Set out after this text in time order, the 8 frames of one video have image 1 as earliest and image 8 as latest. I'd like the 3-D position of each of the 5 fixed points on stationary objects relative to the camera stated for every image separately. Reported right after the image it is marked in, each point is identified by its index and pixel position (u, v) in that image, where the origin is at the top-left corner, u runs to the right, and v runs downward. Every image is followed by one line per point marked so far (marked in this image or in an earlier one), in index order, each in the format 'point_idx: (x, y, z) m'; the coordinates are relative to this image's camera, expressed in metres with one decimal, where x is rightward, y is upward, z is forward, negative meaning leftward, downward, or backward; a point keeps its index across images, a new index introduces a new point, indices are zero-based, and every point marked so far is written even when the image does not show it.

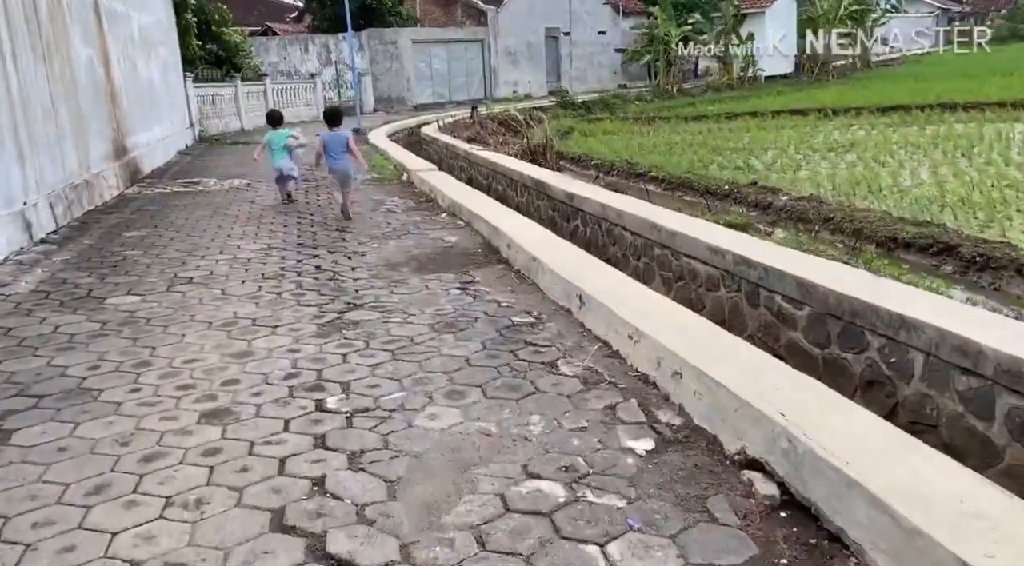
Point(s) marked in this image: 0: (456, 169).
0: (-0.9, +1.8, +14.7) m
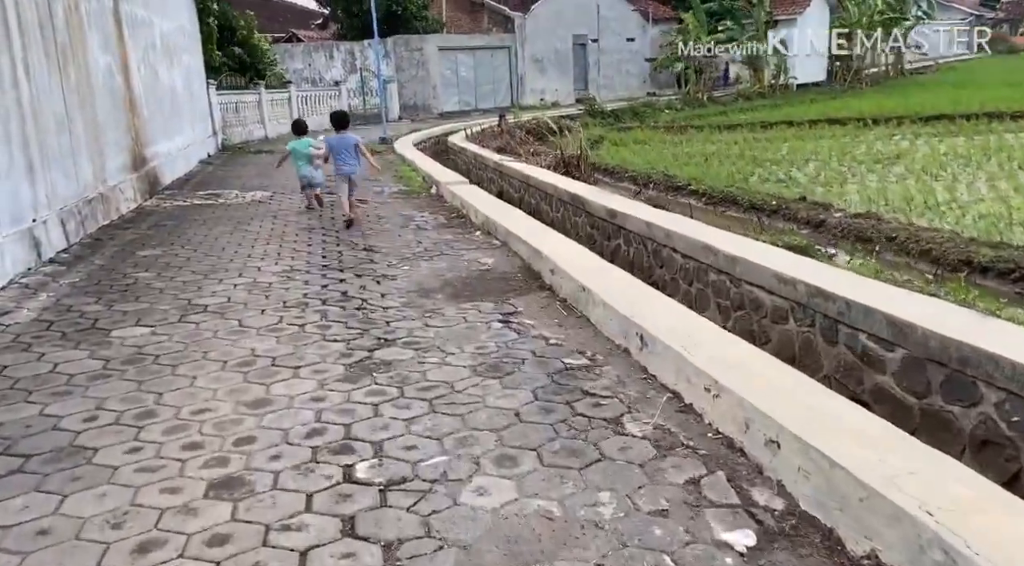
0: (-0.4, +1.6, +14.2) m
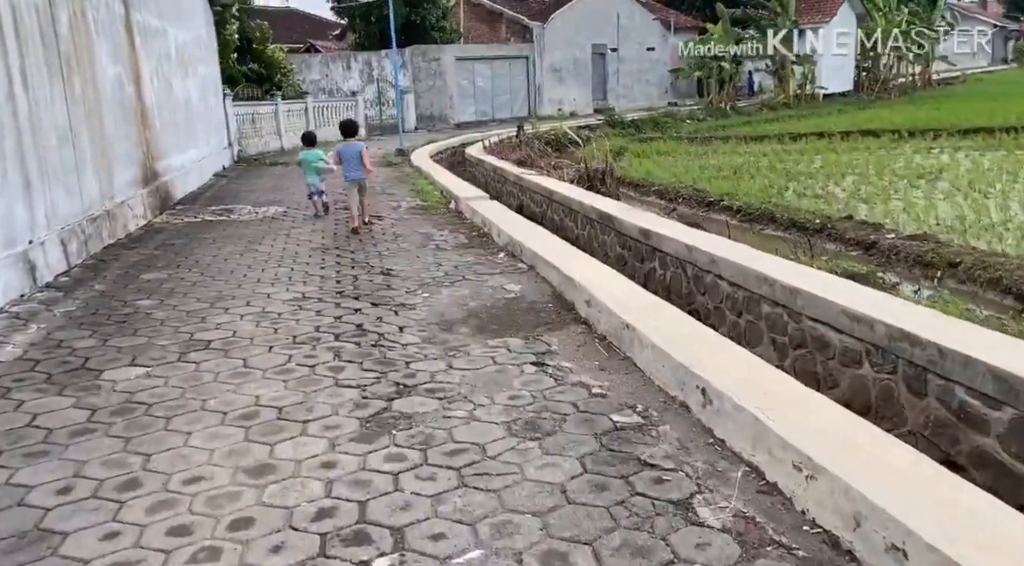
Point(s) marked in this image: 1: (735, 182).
0: (-0.1, +1.3, +13.7) m
1: (+3.4, +1.5, +13.9) m
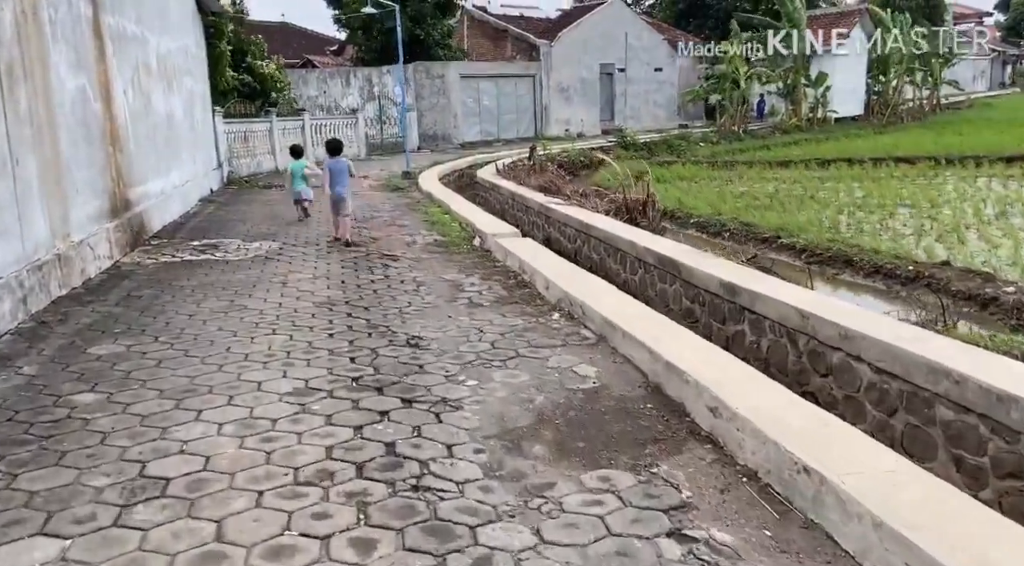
0: (+0.2, +0.8, +12.3) m
1: (+3.7, +0.9, +12.6) m
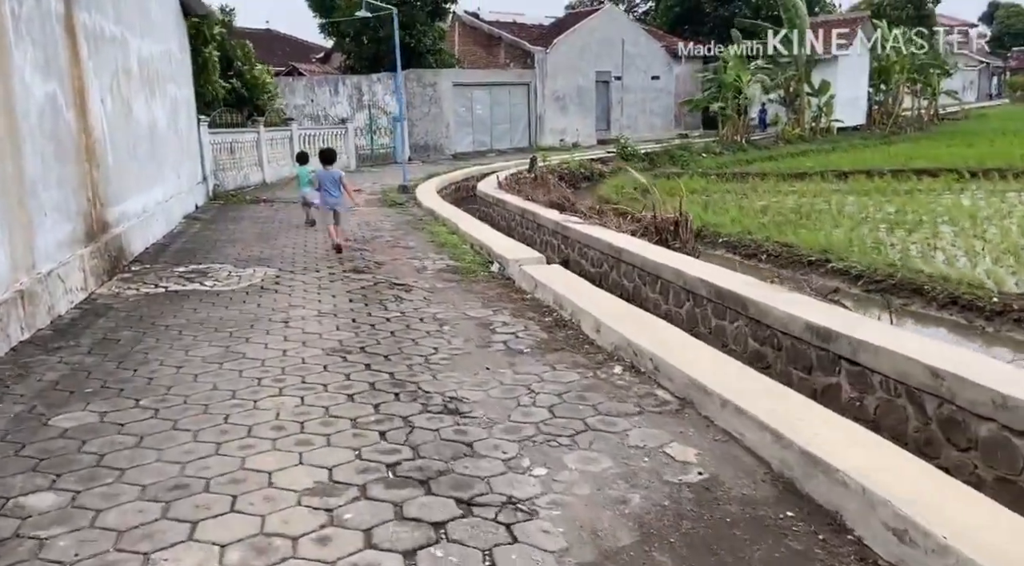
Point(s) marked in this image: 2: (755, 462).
0: (+0.4, +0.5, +11.4) m
1: (+3.9, +0.6, +11.7) m
2: (+0.9, -0.7, +3.3) m
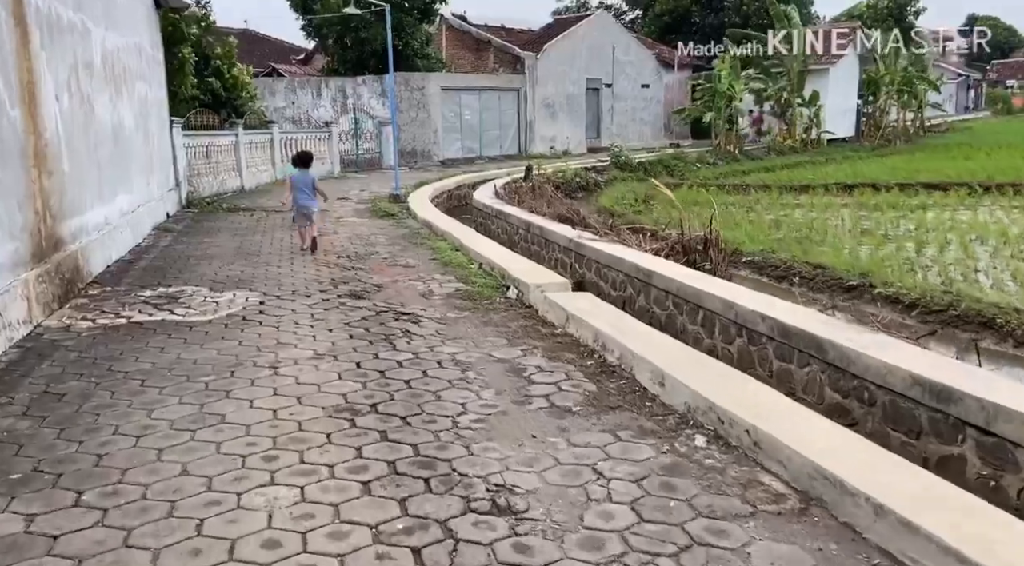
0: (+0.4, +0.2, +10.4) m
1: (+3.9, +0.4, +10.8) m
2: (+1.1, -0.8, +2.3) m
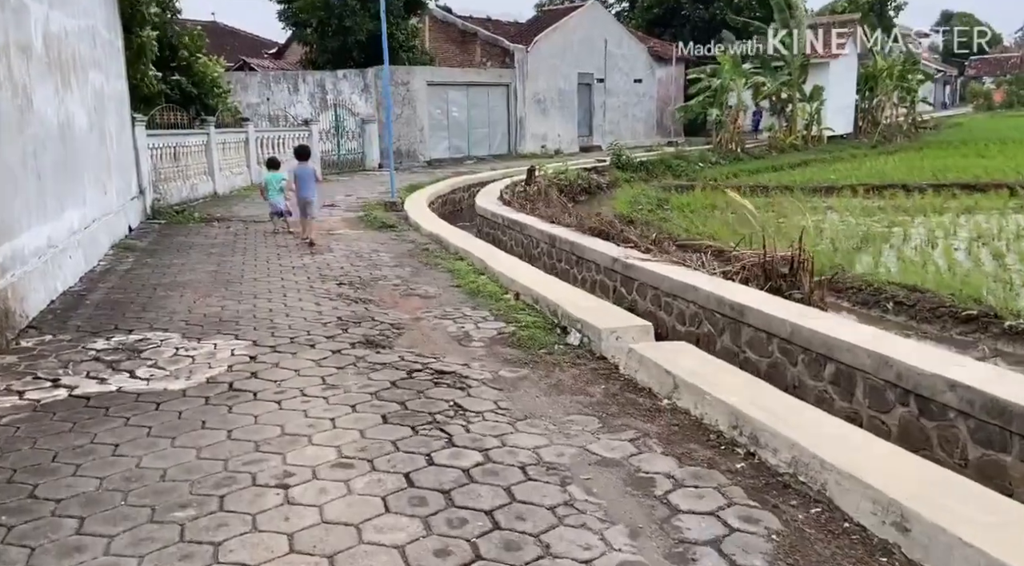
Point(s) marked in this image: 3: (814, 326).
0: (+0.7, 0.0, +8.9) m
1: (+4.2, +0.2, +9.4) m
2: (+1.7, -1.1, +0.8) m
3: (+1.7, -0.2, +5.2) m
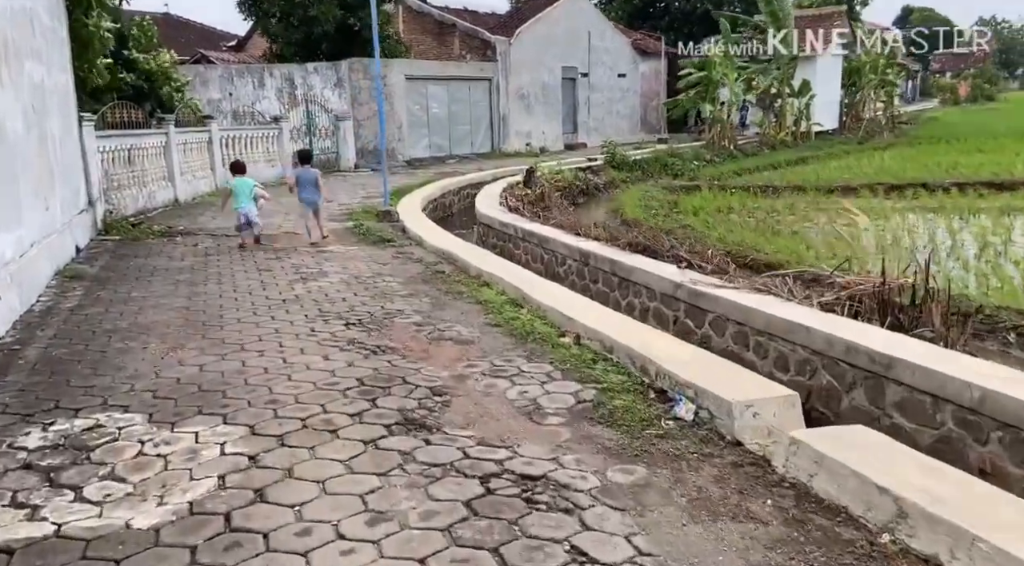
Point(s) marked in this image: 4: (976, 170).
0: (+1.0, -0.2, +7.4) m
1: (+4.4, 0.0, +8.1) m
2: (+2.3, -1.4, -0.6) m
3: (+2.2, -0.5, +3.8) m
4: (+9.6, +2.3, +18.5) m
